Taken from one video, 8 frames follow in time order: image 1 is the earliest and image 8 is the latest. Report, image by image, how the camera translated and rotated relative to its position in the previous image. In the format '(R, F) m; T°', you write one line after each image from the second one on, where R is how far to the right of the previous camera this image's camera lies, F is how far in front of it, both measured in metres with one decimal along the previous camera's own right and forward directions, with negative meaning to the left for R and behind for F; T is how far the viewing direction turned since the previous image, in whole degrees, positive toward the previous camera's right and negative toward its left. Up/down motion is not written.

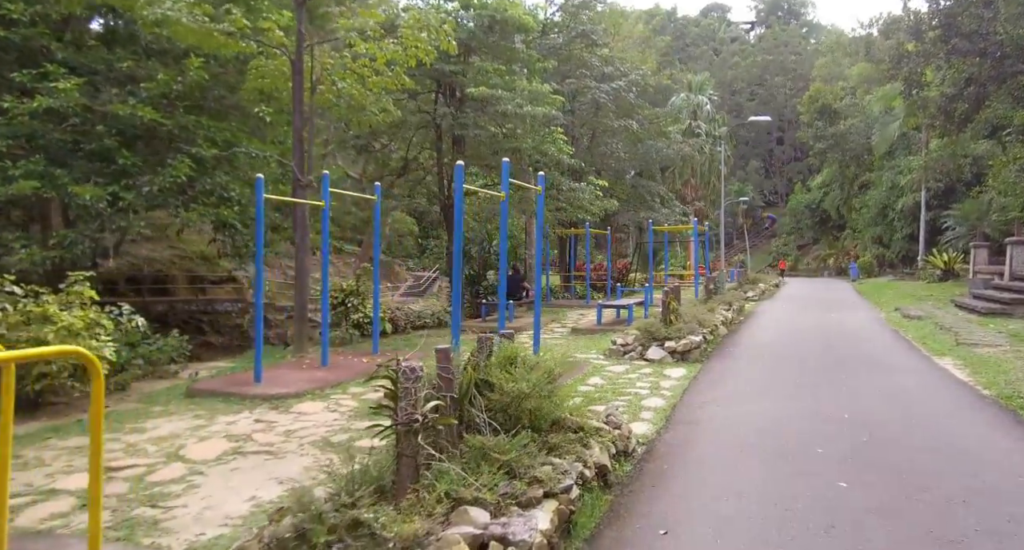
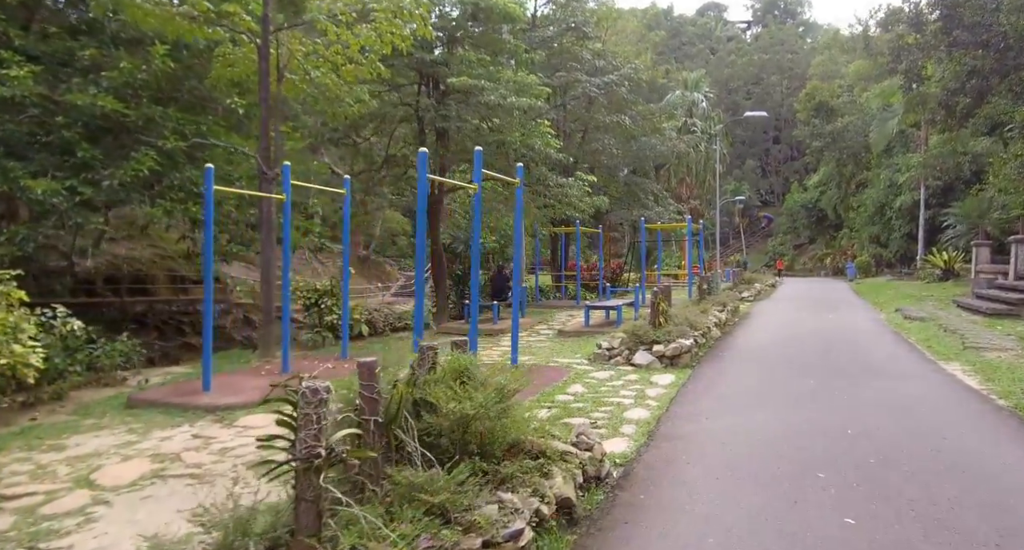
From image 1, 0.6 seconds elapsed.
(+0.2, +0.6) m; 0°
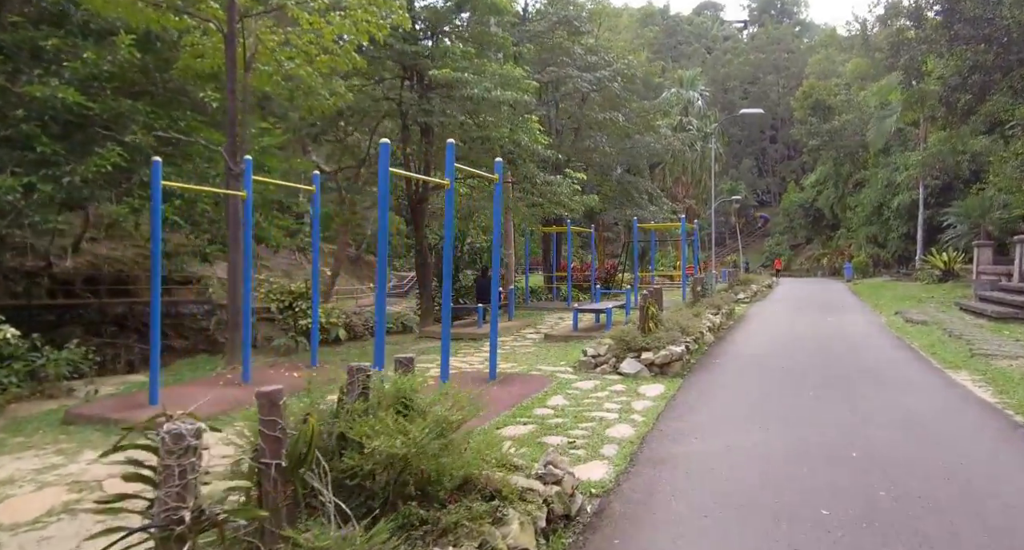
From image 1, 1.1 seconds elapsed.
(+0.2, +0.5) m; 0°
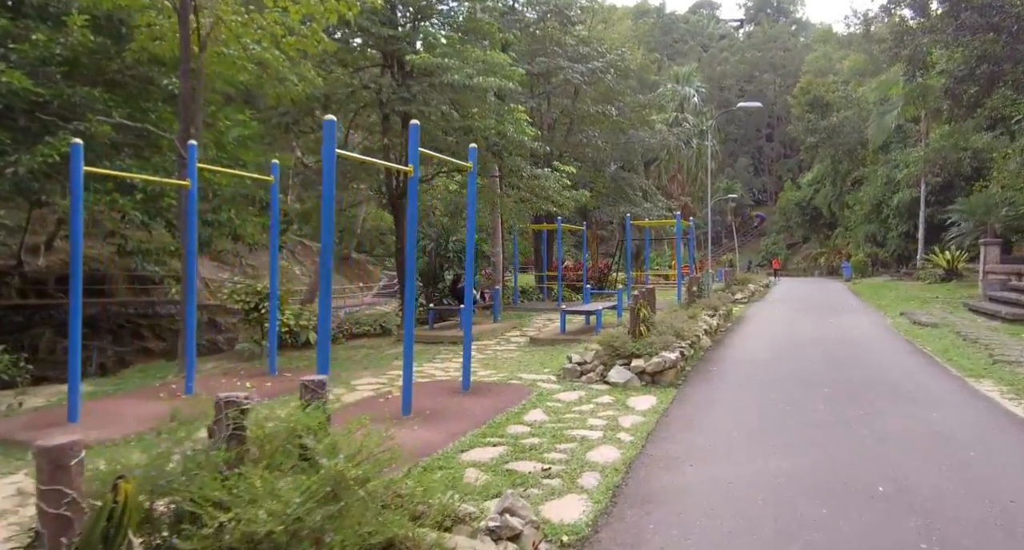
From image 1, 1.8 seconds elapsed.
(+0.2, +0.7) m; 0°
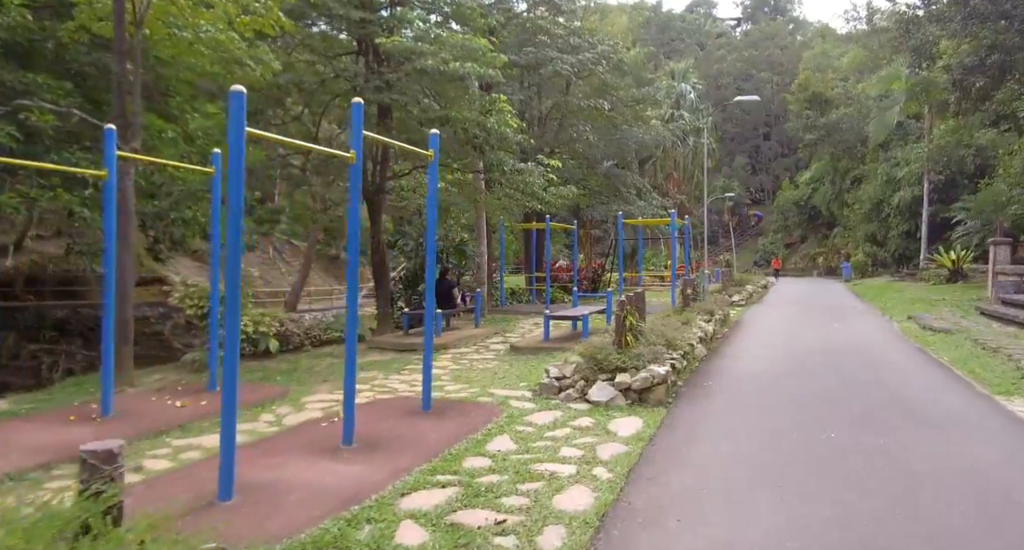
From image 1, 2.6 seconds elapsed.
(+0.3, +0.8) m; 0°
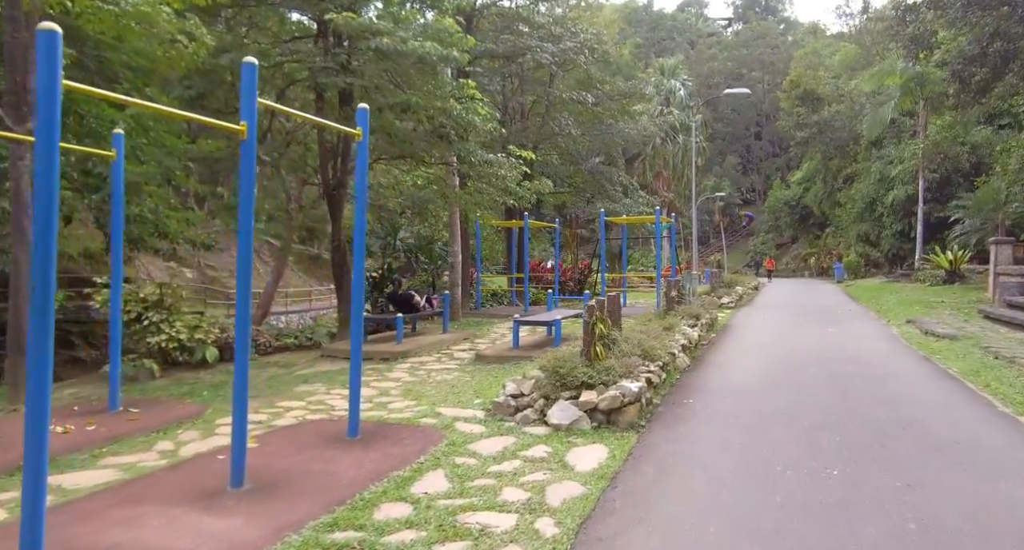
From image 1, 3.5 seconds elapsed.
(+0.4, +0.9) m; +1°
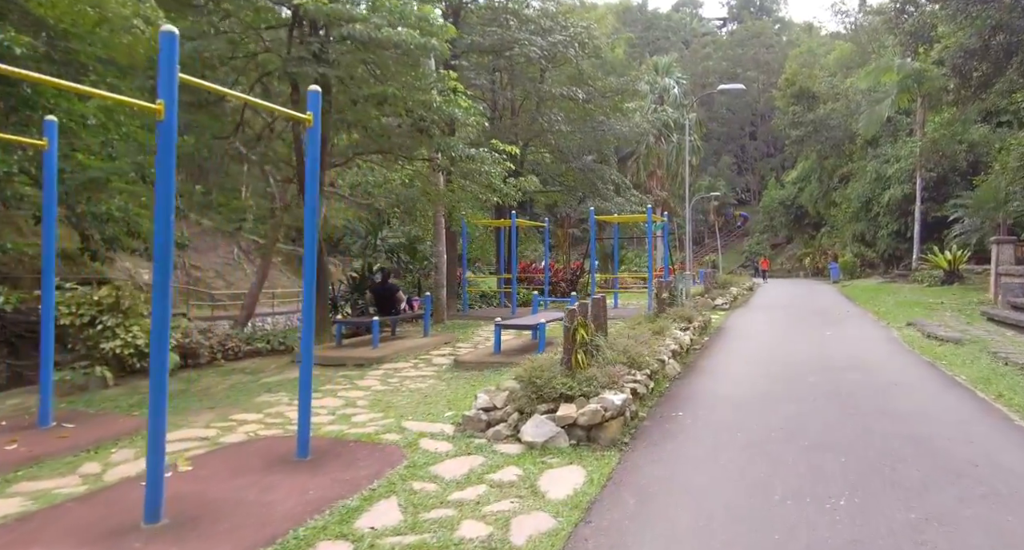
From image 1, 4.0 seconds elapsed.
(+0.2, +0.5) m; 0°
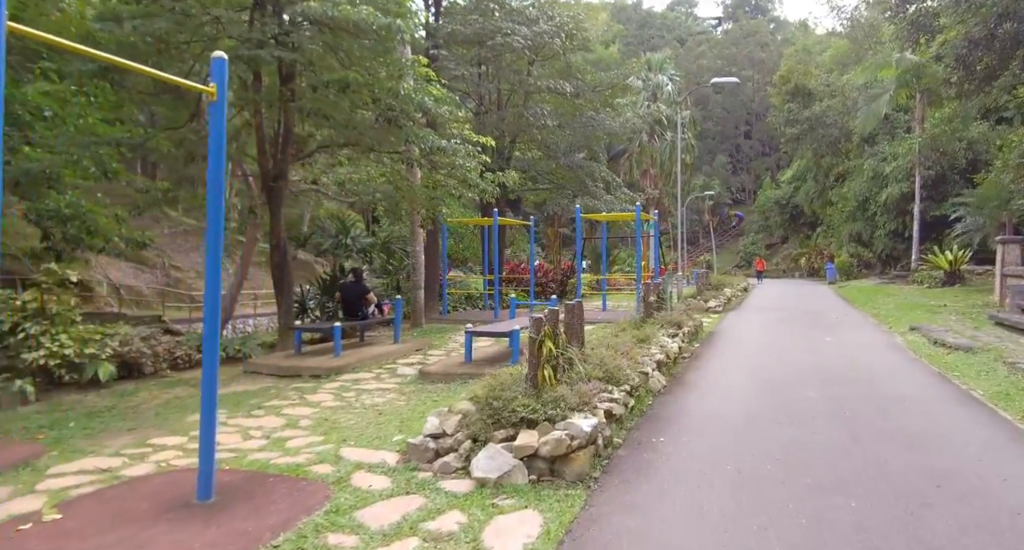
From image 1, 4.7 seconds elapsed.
(+0.3, +0.7) m; 0°
